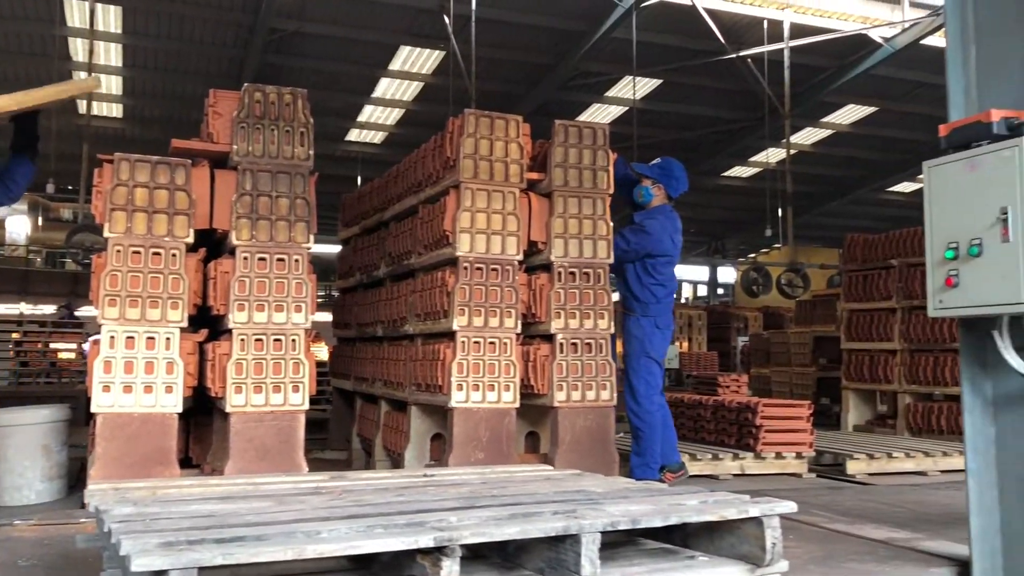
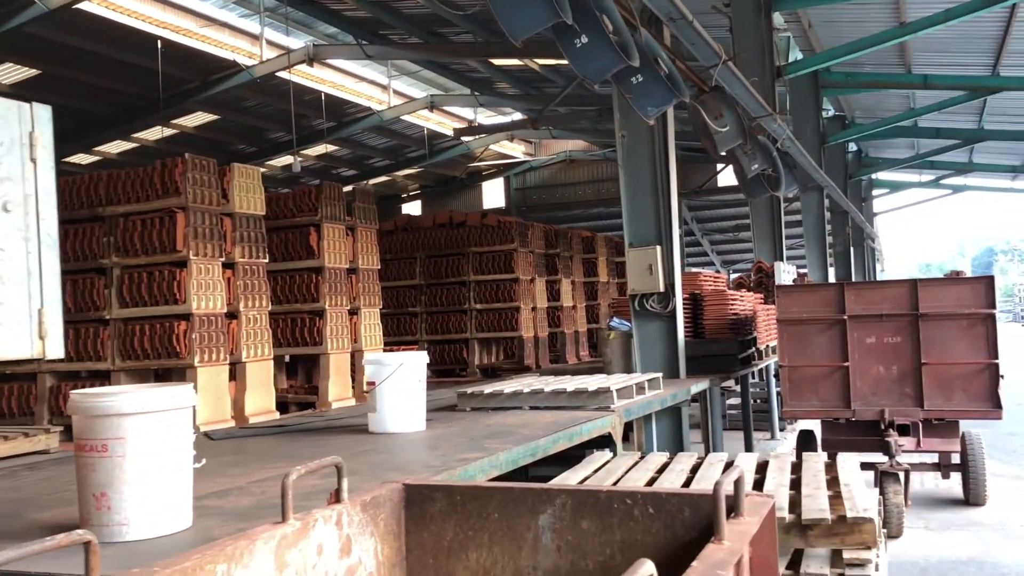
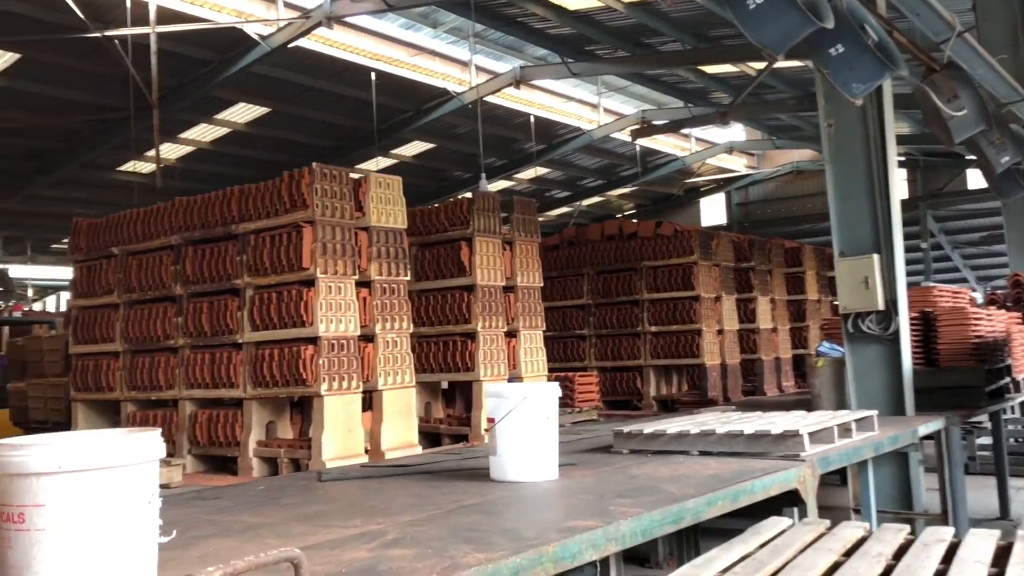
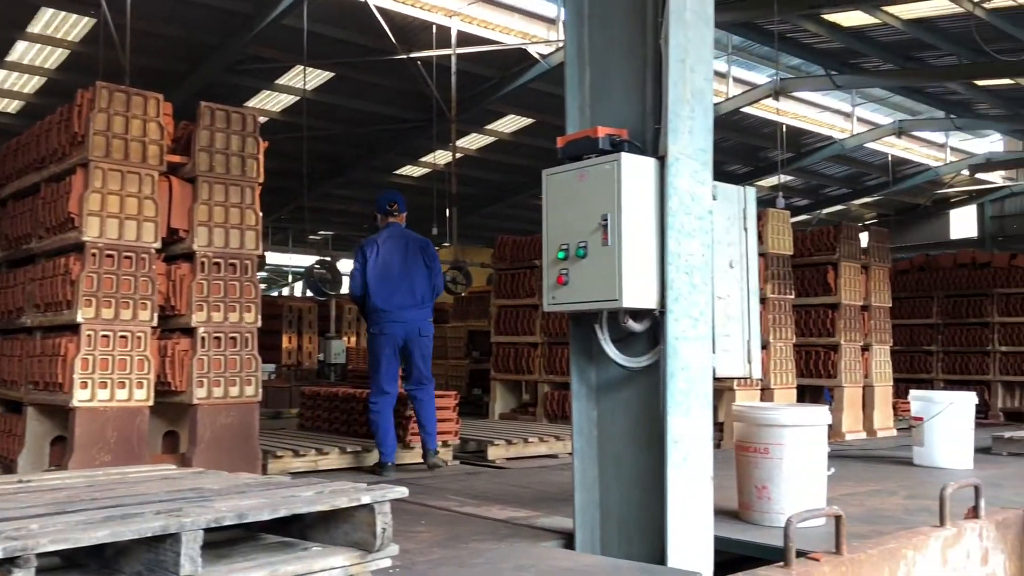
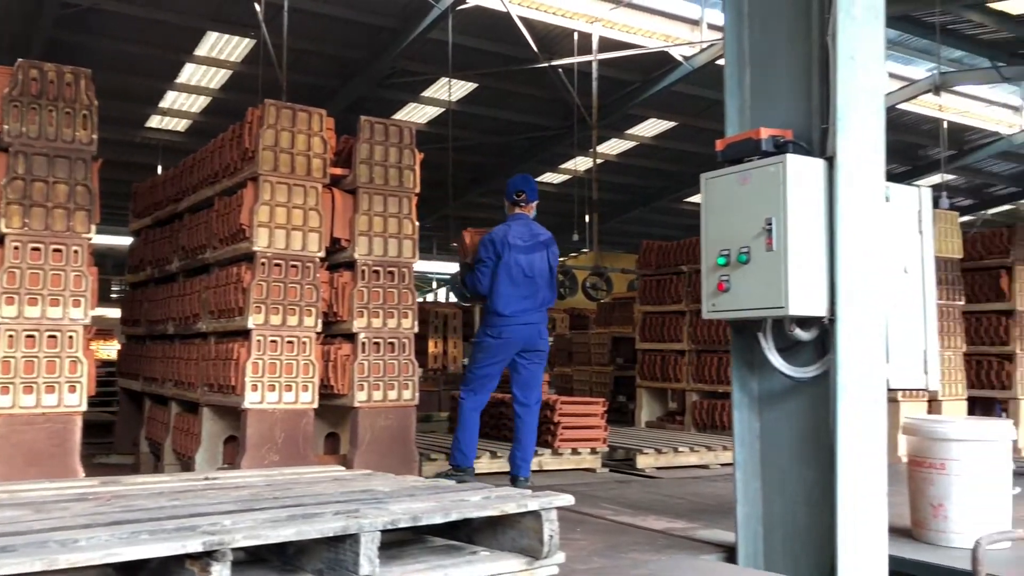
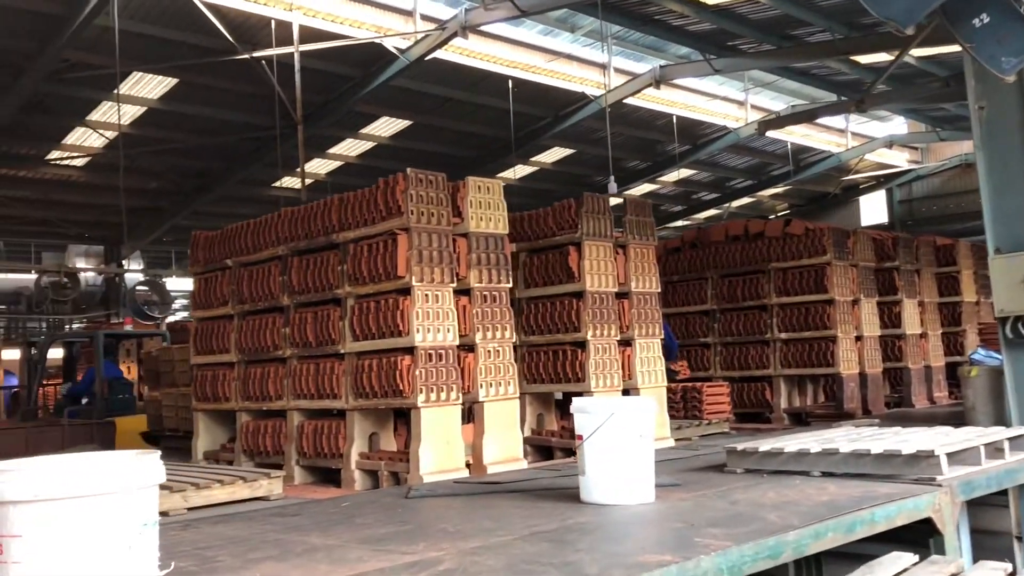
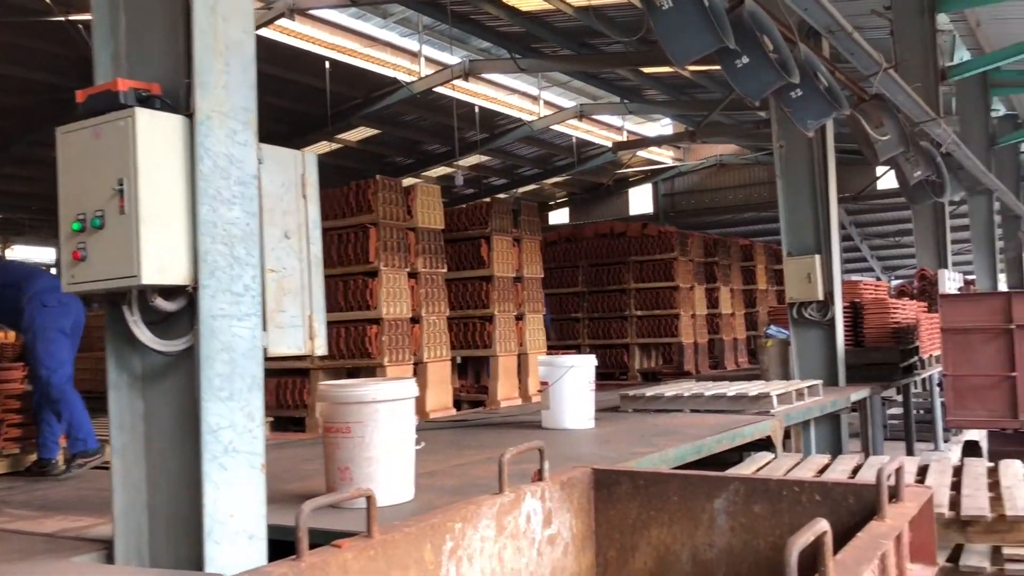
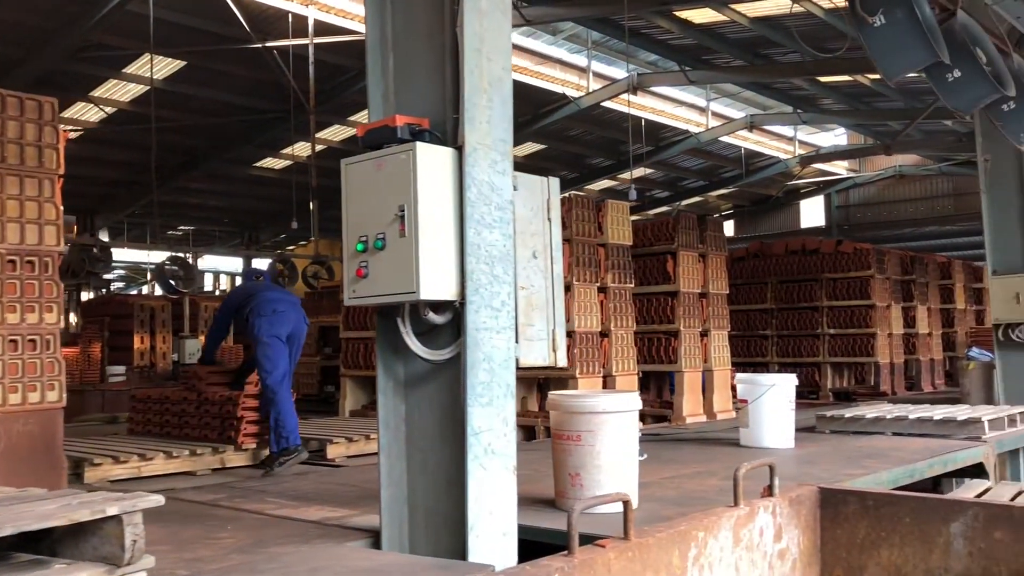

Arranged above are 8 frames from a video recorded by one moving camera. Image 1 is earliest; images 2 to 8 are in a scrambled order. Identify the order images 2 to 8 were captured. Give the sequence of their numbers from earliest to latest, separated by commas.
5, 4, 8, 7, 2, 3, 6
